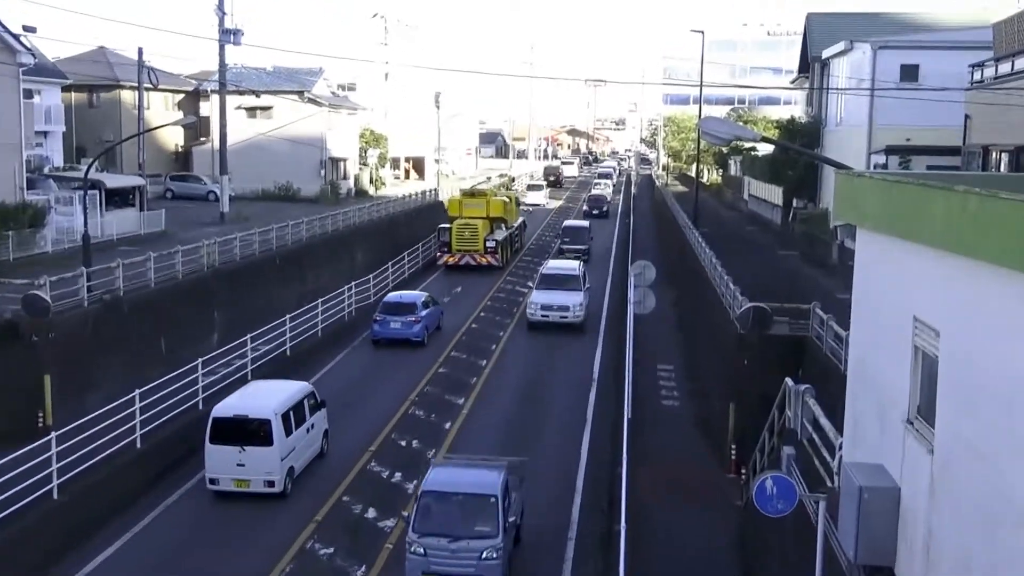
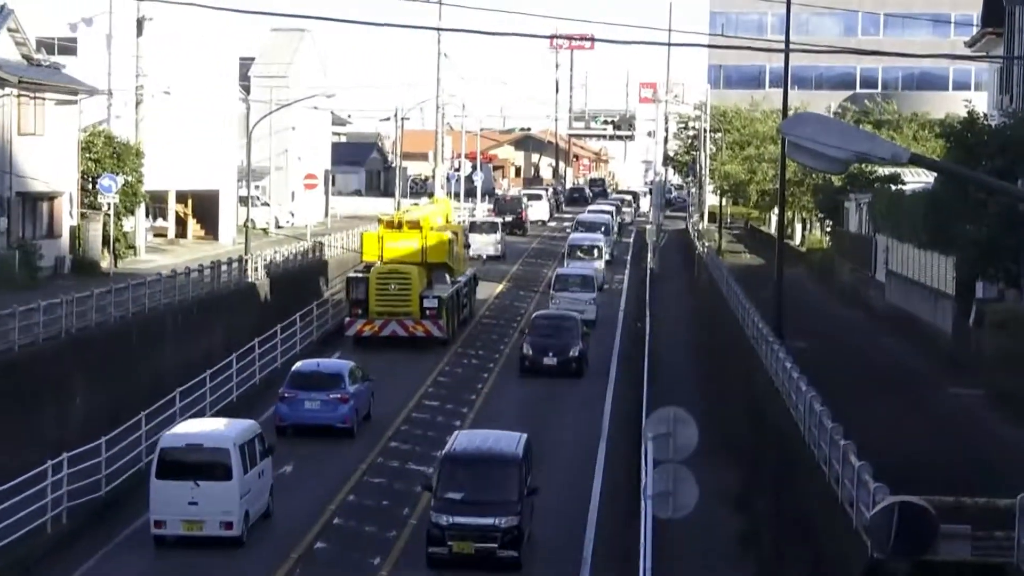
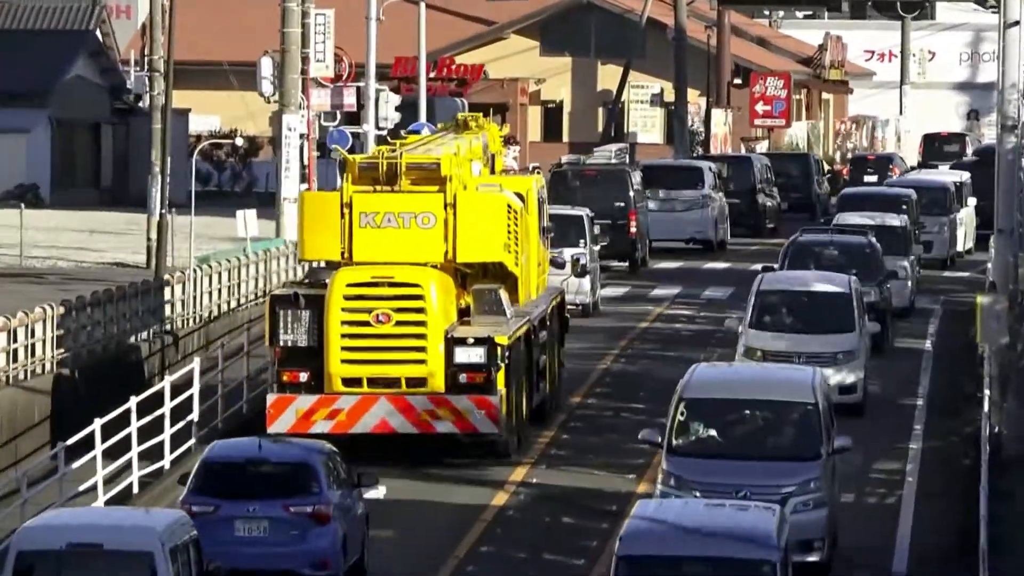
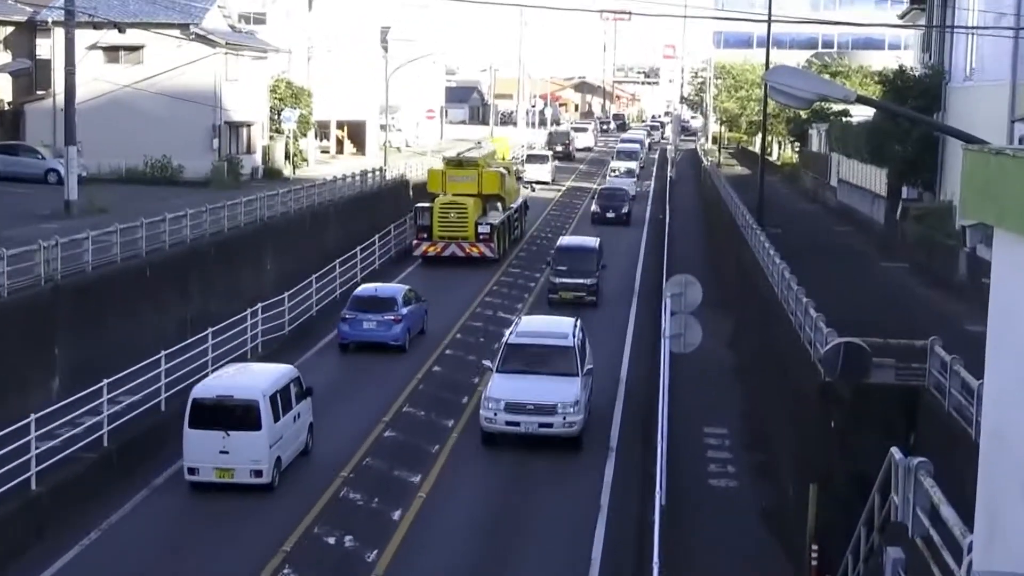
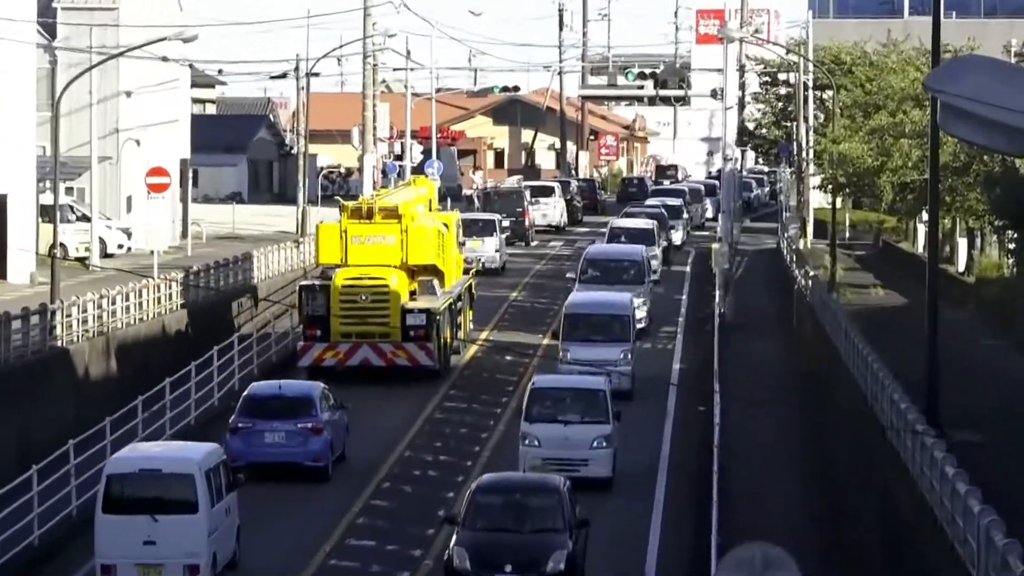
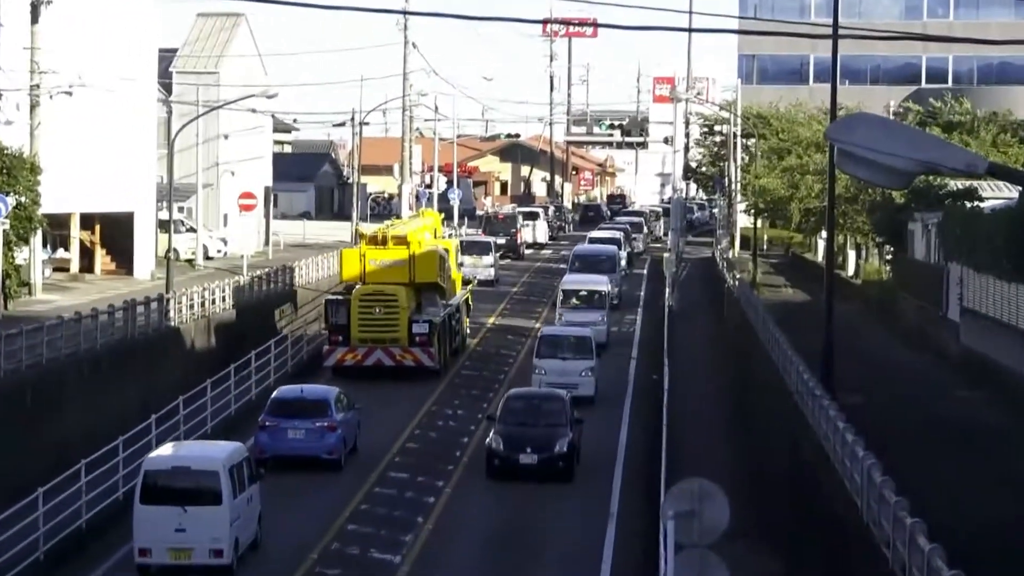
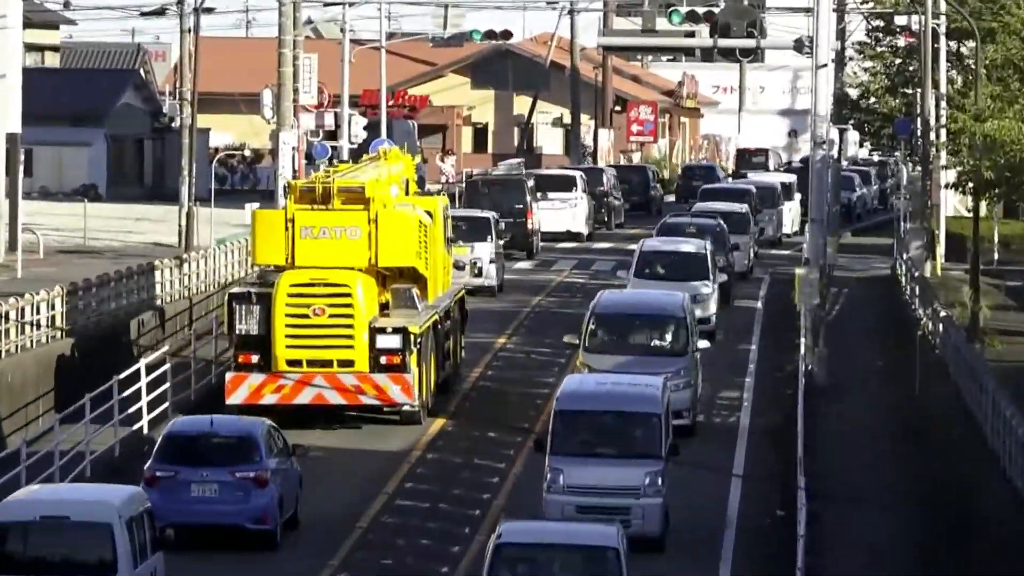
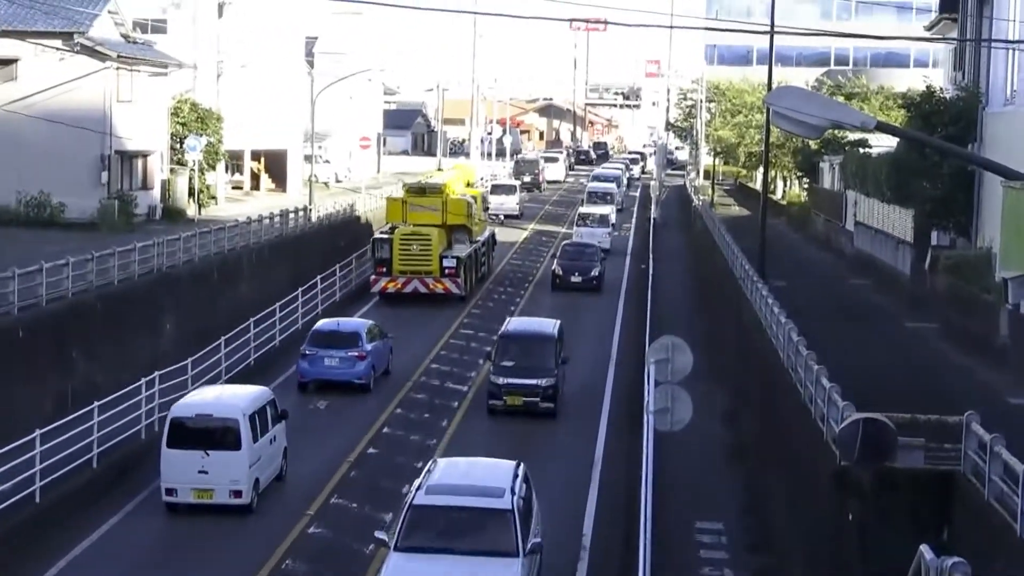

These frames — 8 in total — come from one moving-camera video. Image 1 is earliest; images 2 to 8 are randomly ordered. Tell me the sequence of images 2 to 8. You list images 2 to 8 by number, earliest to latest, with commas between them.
4, 8, 2, 6, 5, 7, 3
